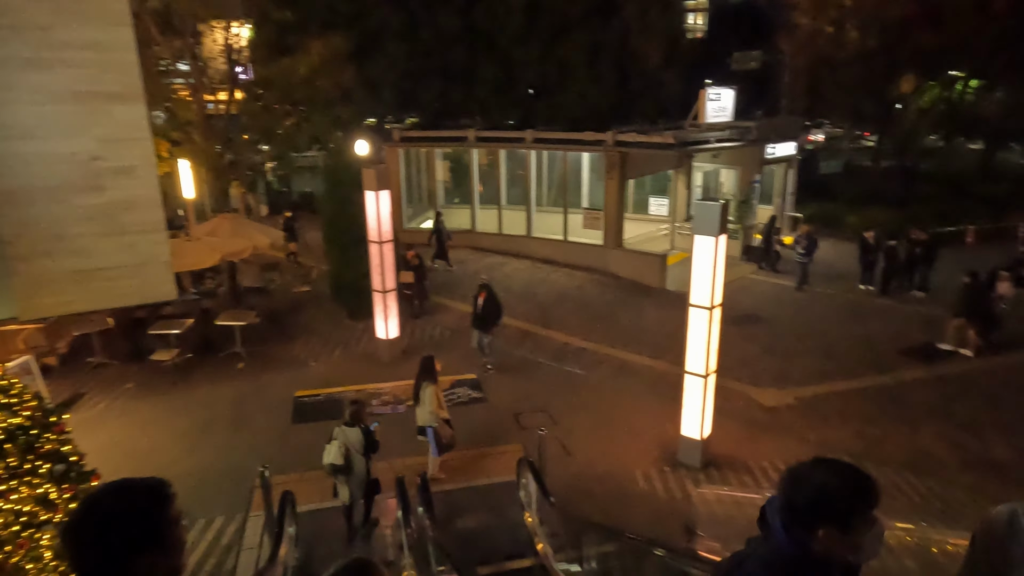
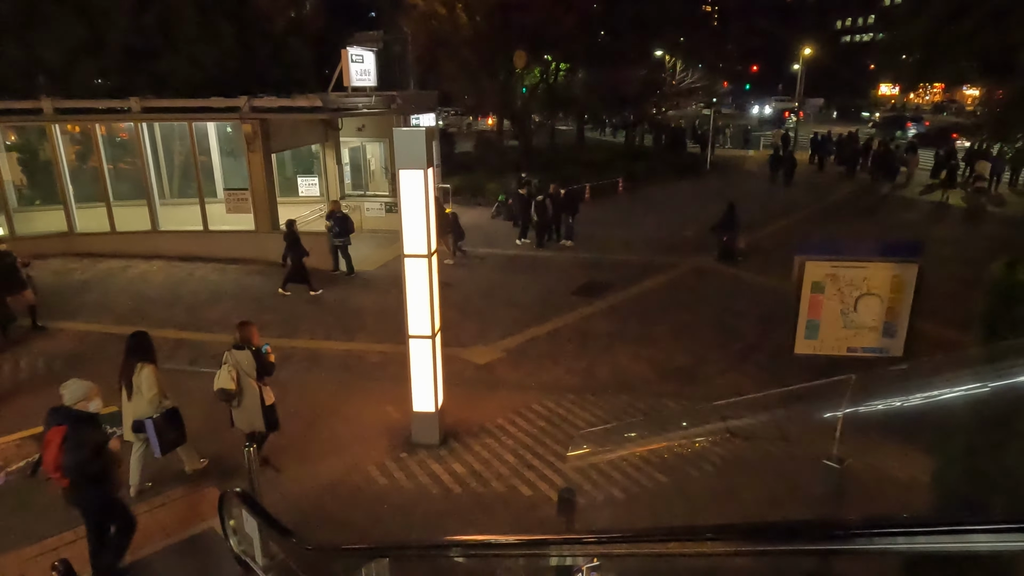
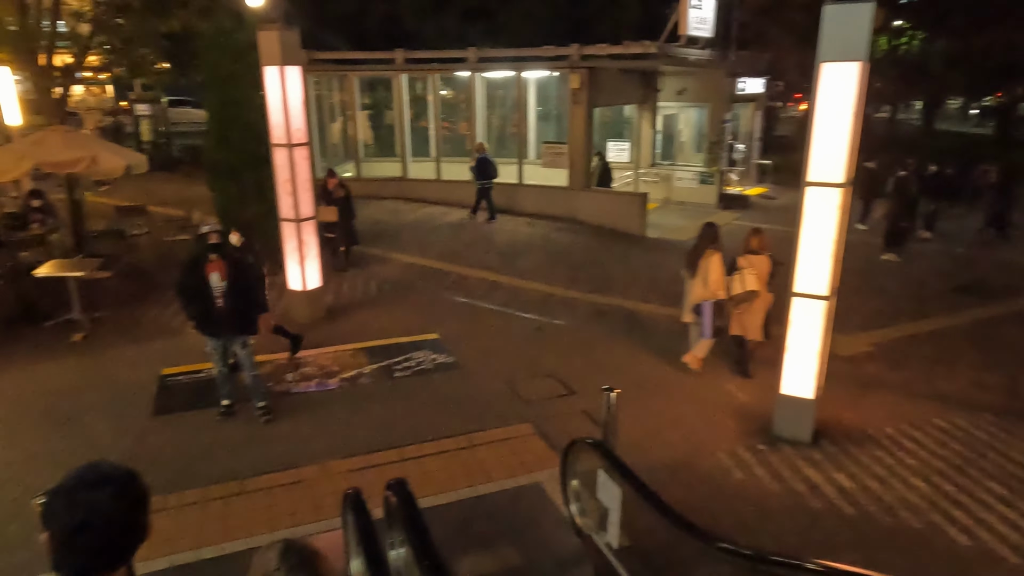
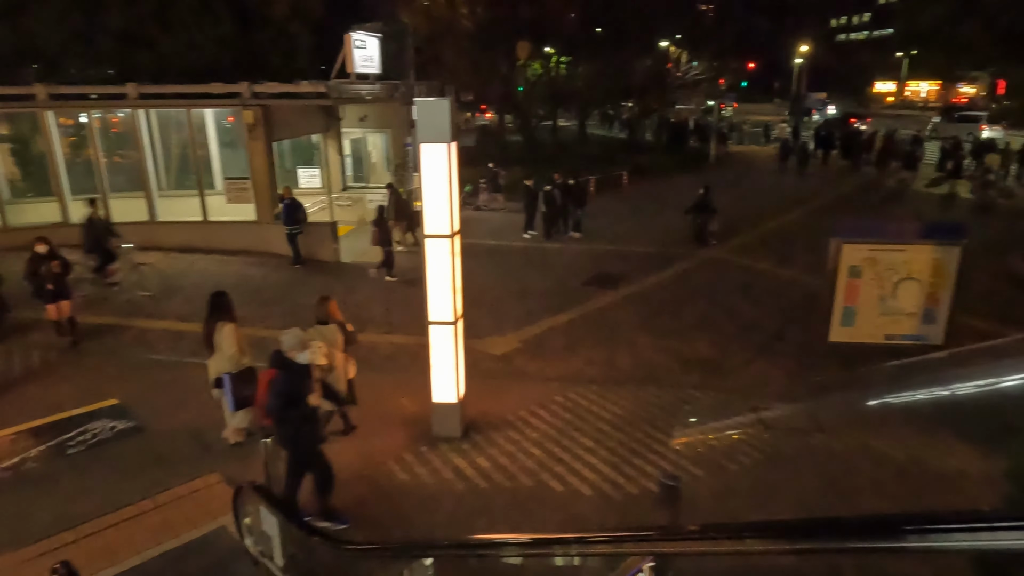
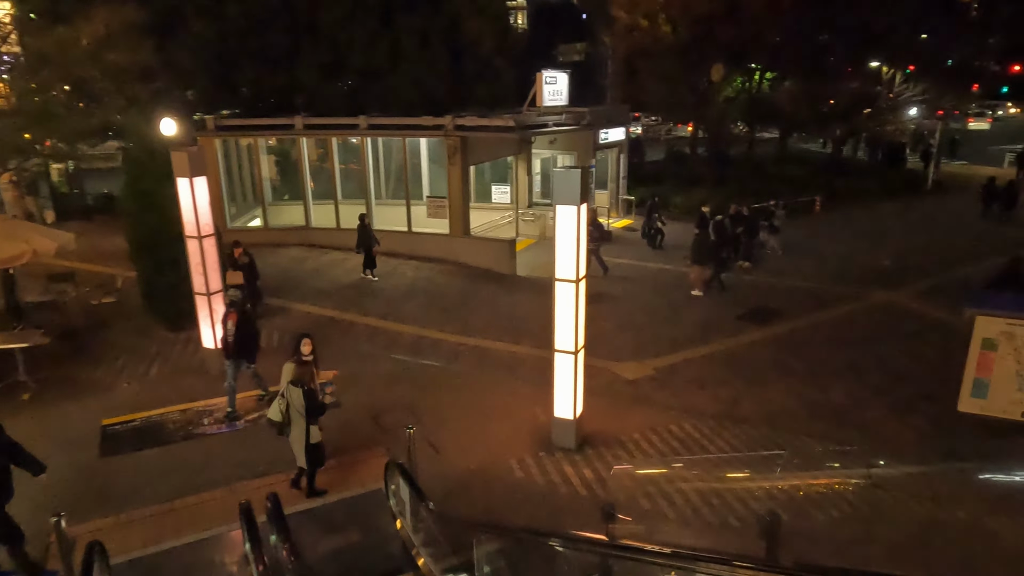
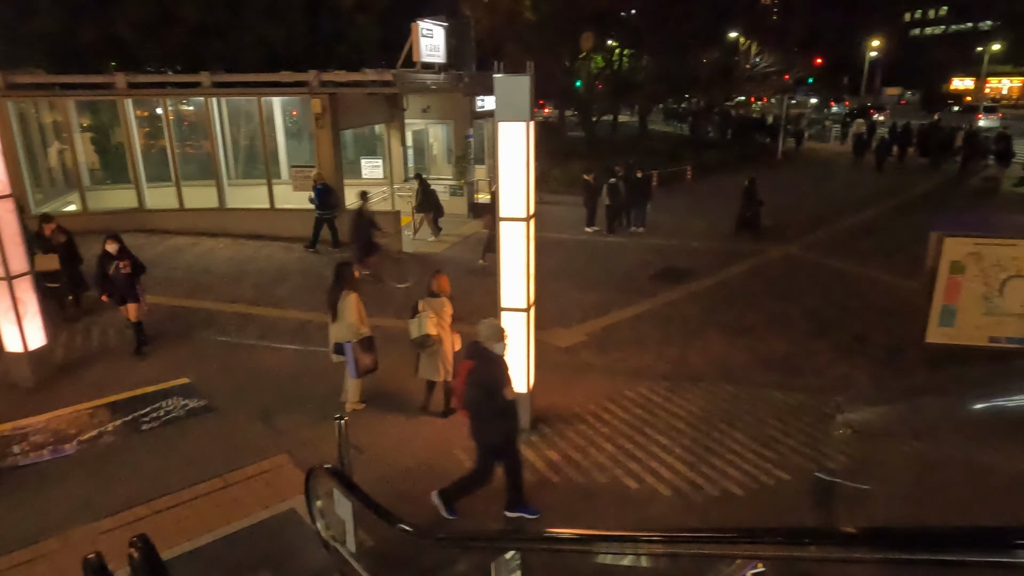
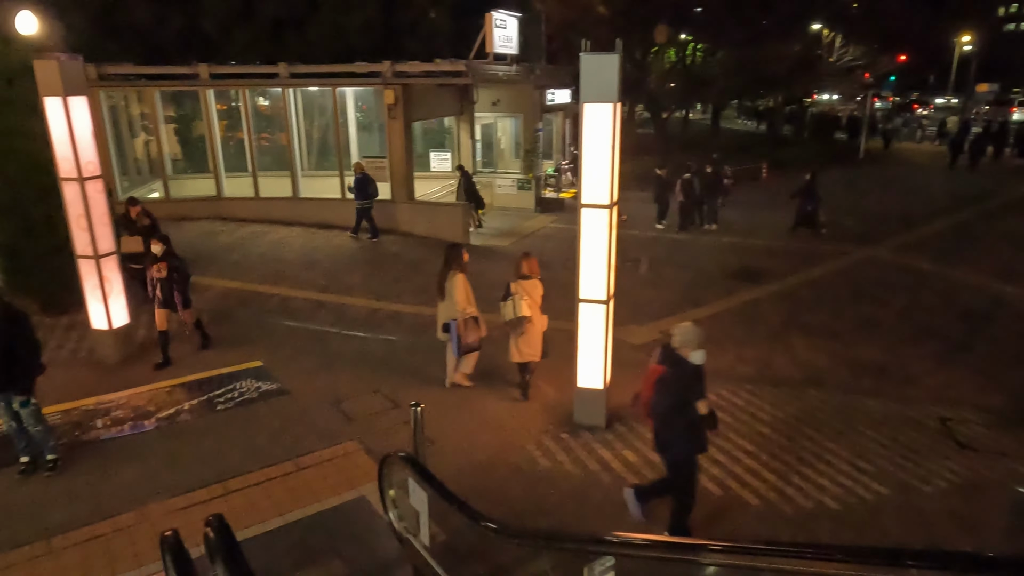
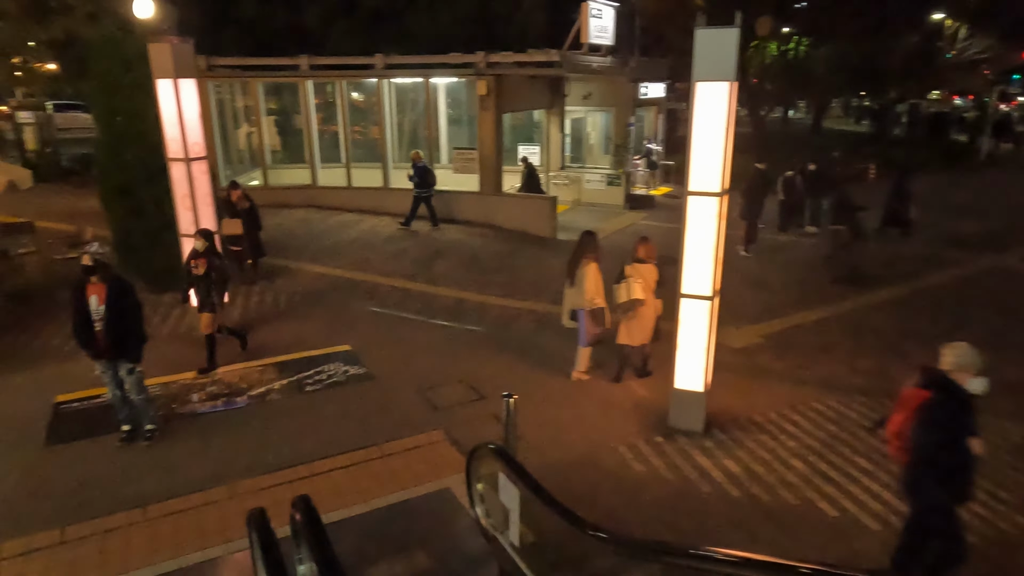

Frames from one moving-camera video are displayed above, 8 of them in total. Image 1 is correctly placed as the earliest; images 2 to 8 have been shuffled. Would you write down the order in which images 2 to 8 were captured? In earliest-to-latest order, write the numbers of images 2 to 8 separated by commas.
5, 2, 4, 6, 7, 8, 3
